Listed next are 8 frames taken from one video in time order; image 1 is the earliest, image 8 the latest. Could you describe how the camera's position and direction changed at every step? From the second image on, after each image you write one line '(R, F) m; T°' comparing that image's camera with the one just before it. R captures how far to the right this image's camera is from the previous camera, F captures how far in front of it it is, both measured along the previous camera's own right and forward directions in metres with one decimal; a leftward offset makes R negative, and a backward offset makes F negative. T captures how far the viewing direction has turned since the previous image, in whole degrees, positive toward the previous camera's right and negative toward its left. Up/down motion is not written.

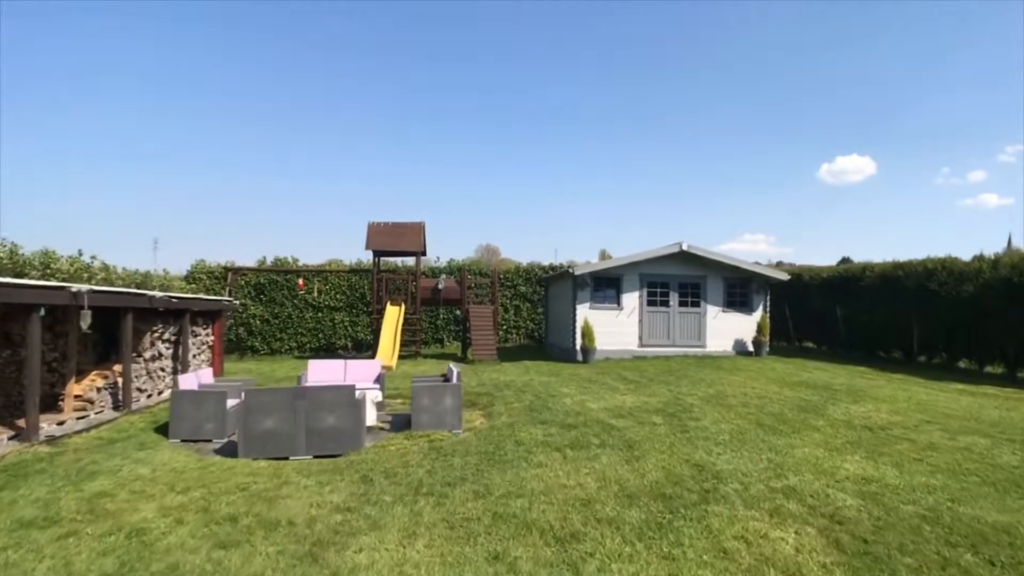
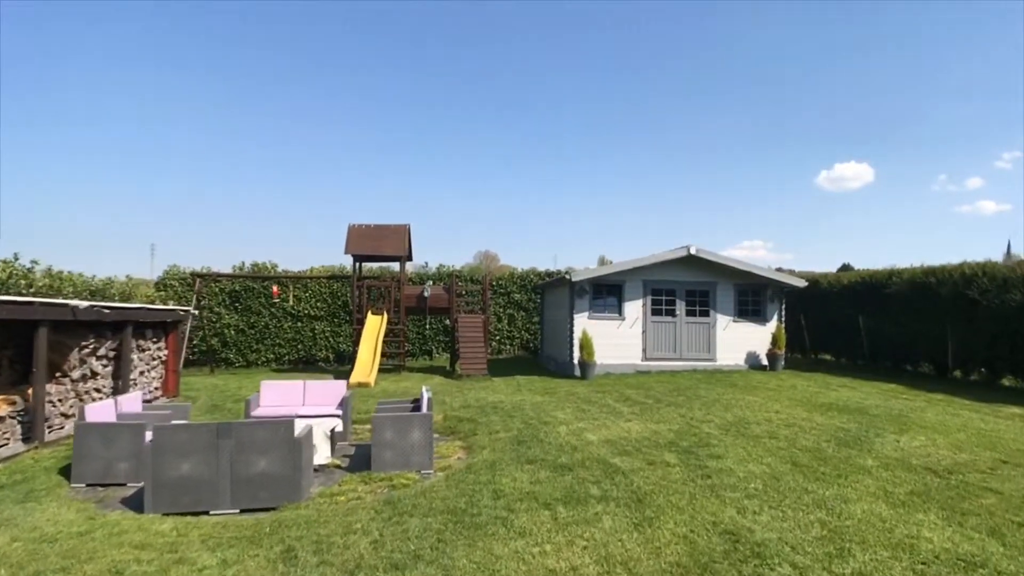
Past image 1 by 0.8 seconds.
(+0.2, +1.2) m; 0°
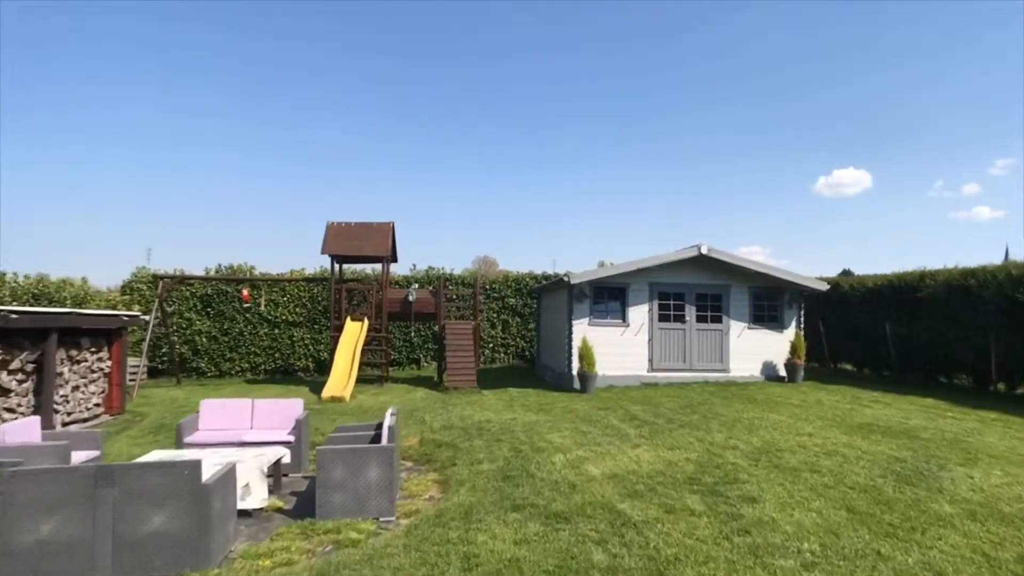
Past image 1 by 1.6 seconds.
(+0.1, +1.2) m; 0°
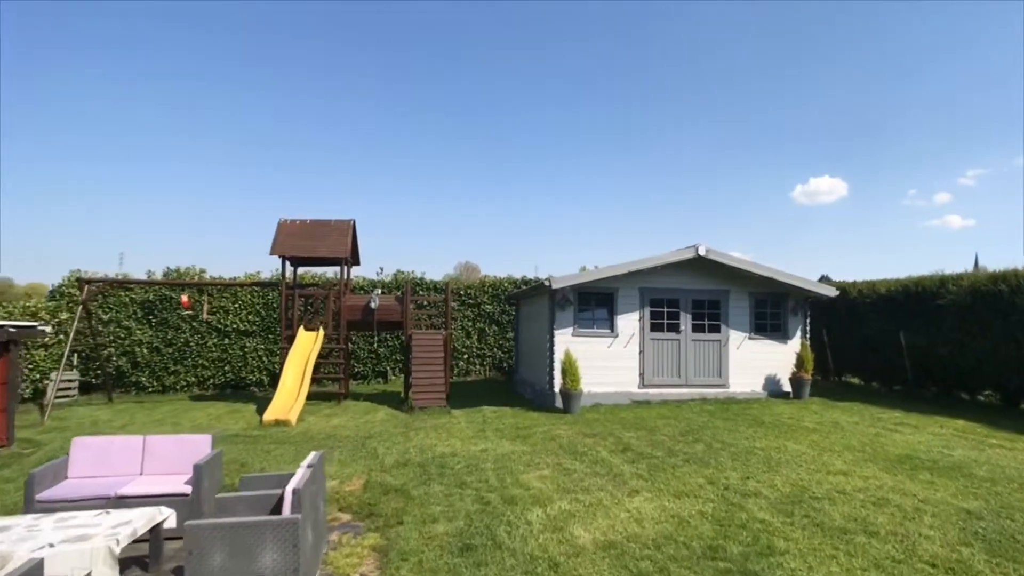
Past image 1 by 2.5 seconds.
(+0.1, +1.4) m; +2°
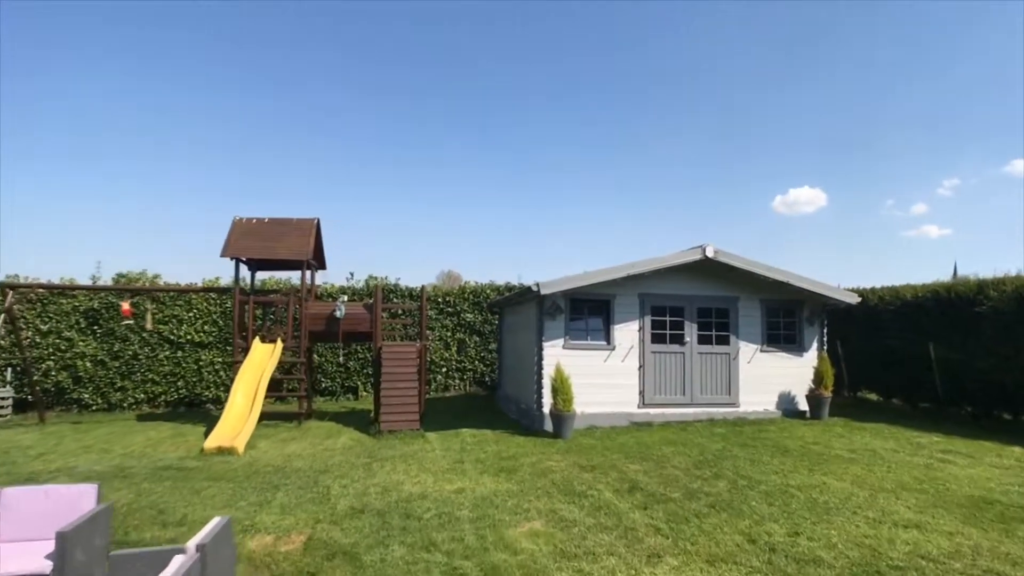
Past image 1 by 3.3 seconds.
(0.0, +1.2) m; +1°
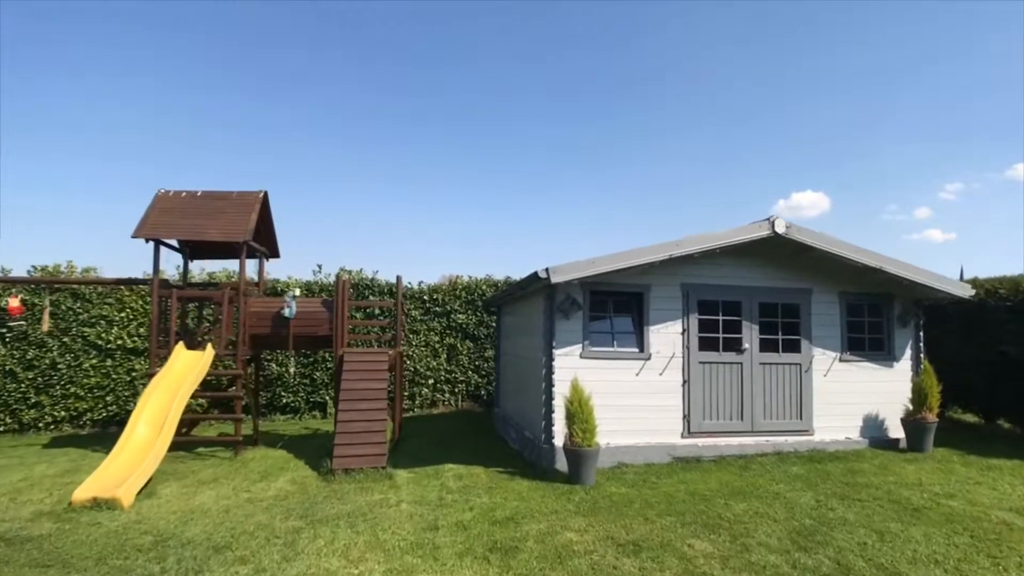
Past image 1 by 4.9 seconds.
(0.0, +2.3) m; 0°
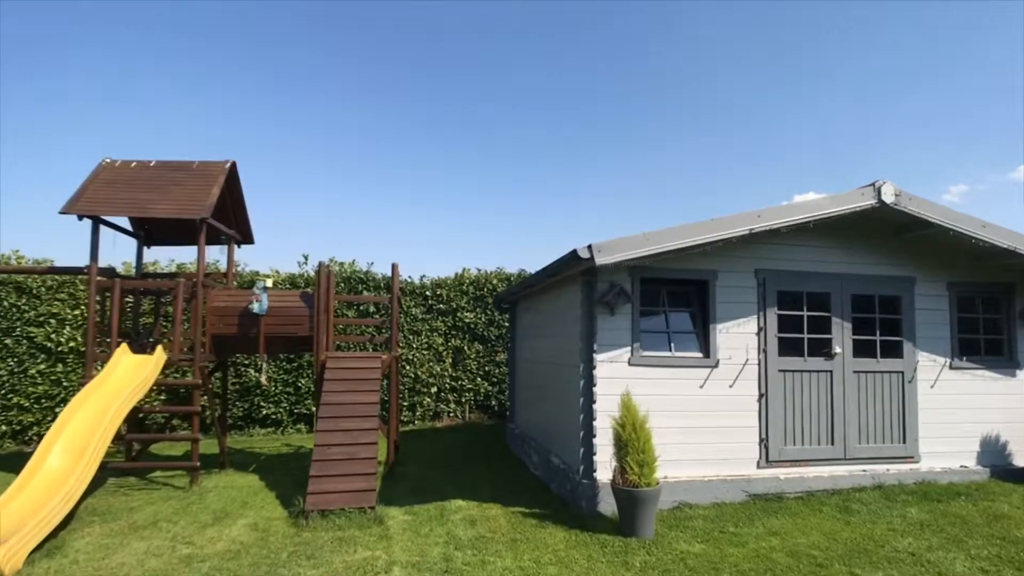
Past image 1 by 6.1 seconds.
(-0.2, +1.5) m; 0°
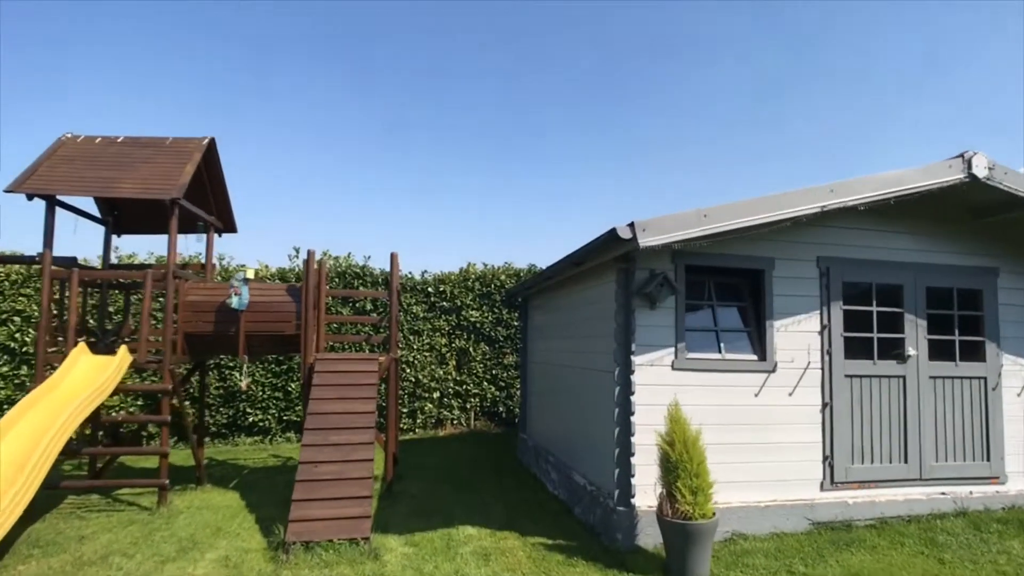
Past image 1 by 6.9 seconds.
(-0.2, +0.8) m; 0°
